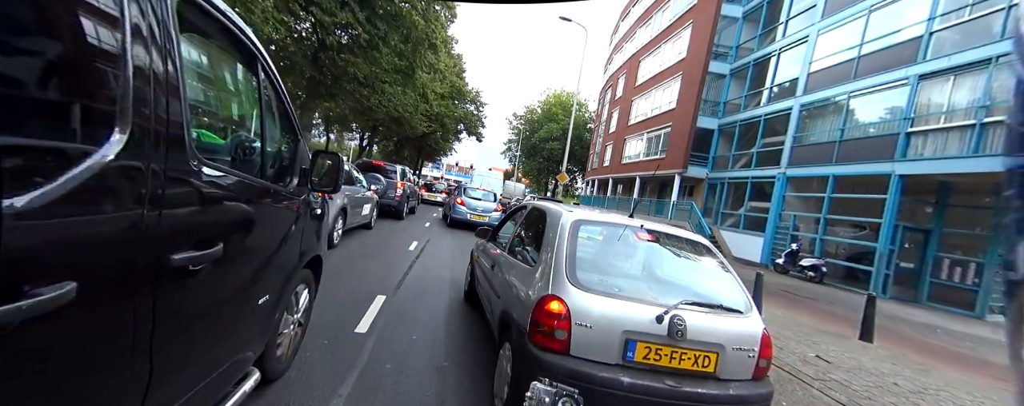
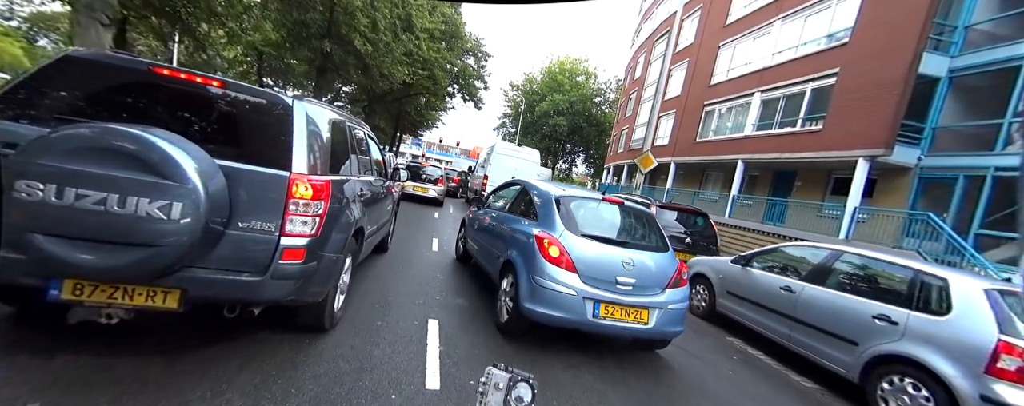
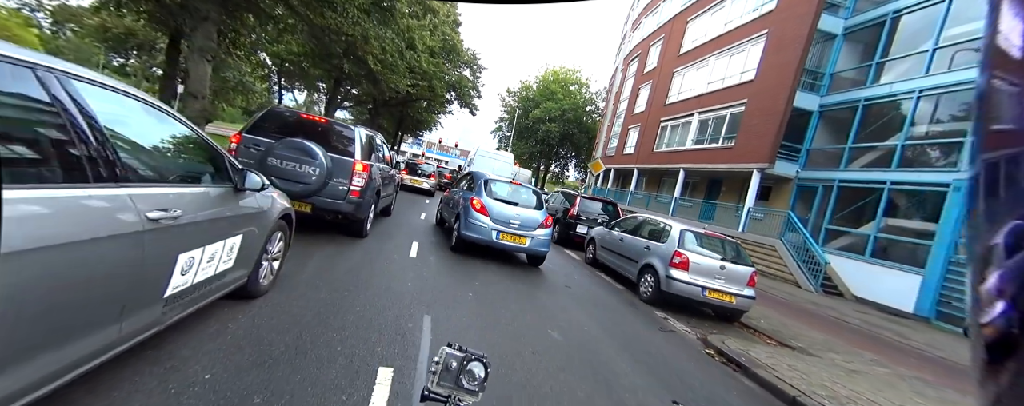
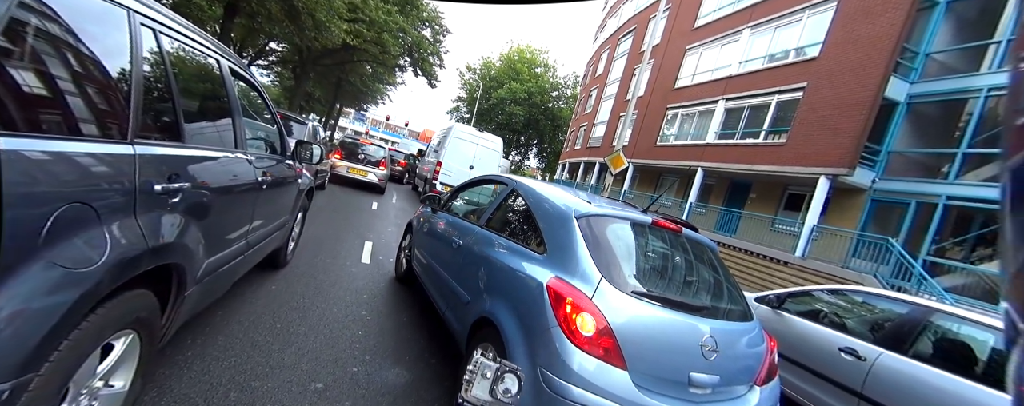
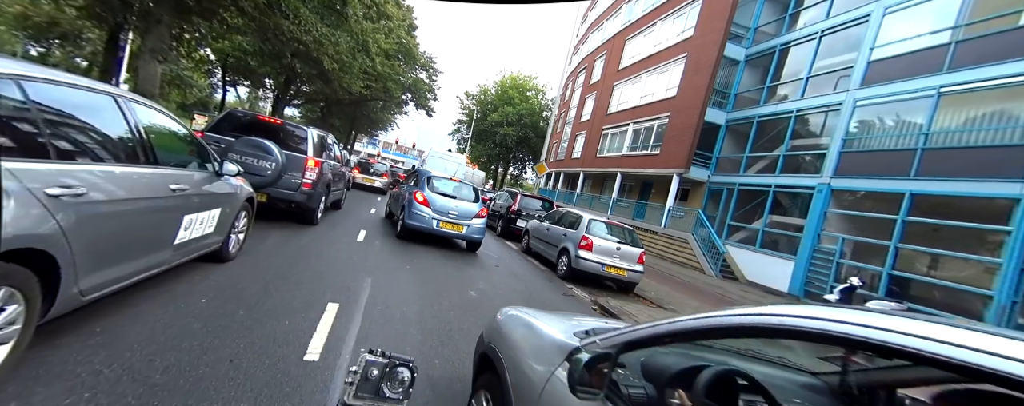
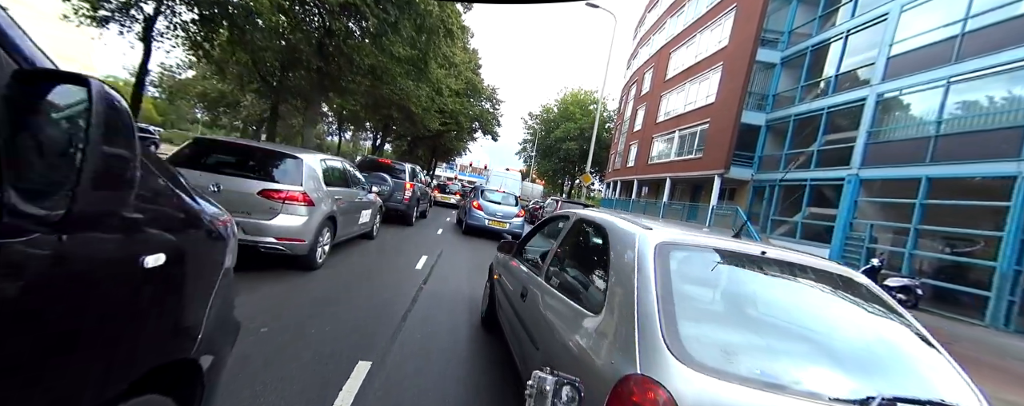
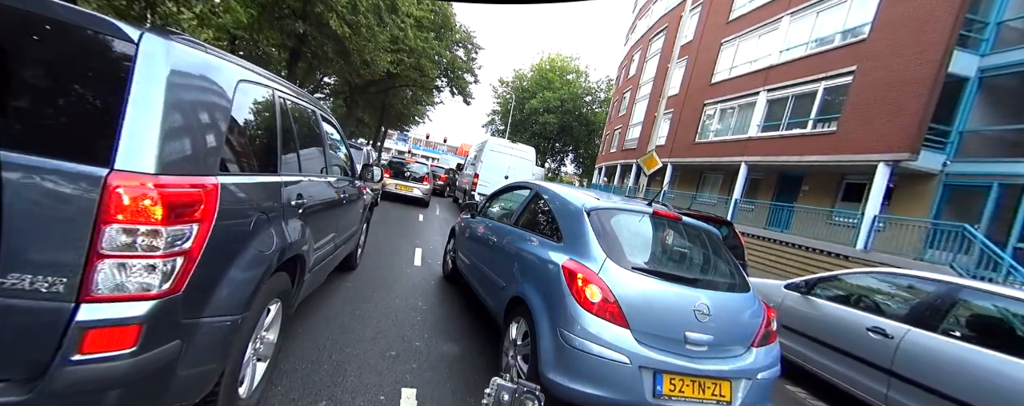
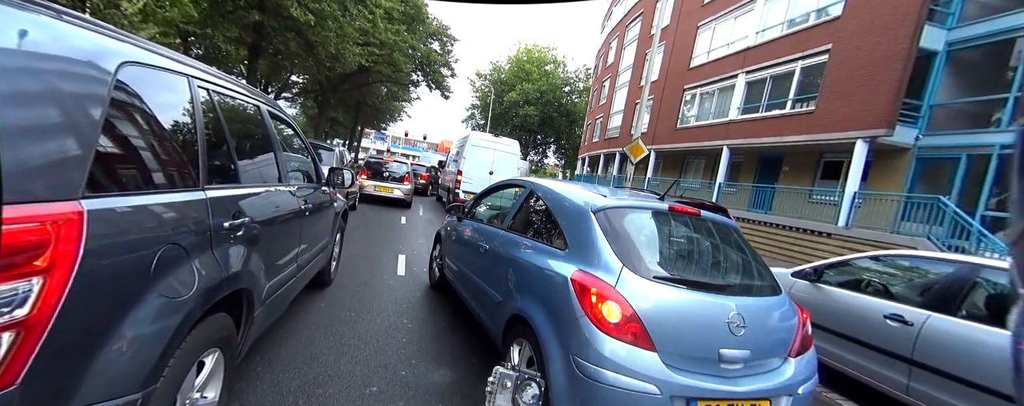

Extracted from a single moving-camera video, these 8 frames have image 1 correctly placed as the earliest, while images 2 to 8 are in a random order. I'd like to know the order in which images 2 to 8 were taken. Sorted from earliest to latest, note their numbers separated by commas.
6, 5, 3, 2, 7, 8, 4
